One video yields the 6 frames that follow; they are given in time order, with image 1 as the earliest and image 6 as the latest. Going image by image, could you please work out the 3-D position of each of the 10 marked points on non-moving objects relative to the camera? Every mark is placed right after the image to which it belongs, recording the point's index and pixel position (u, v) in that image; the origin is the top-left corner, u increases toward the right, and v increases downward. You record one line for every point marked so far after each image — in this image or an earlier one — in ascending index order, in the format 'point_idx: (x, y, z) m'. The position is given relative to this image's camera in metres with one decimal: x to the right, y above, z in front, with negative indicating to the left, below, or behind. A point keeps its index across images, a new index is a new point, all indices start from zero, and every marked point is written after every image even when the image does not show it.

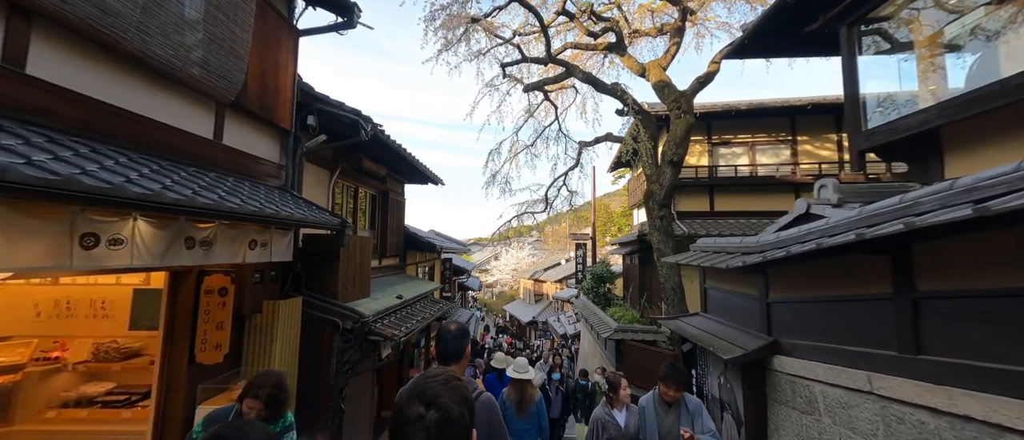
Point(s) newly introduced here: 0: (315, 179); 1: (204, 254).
0: (-3.7, +0.8, +6.8) m
1: (-3.5, -0.4, +4.2) m
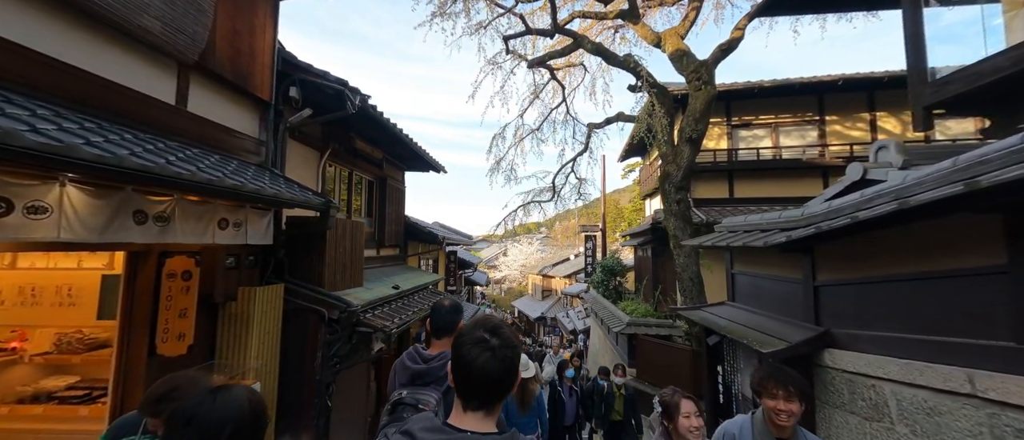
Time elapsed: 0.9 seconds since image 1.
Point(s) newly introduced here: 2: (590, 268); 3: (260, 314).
0: (-3.7, +1.1, +6.3) m
1: (-3.6, -0.1, +3.7) m
2: (+4.2, -2.5, +19.1) m
3: (-3.4, -1.3, +4.9) m
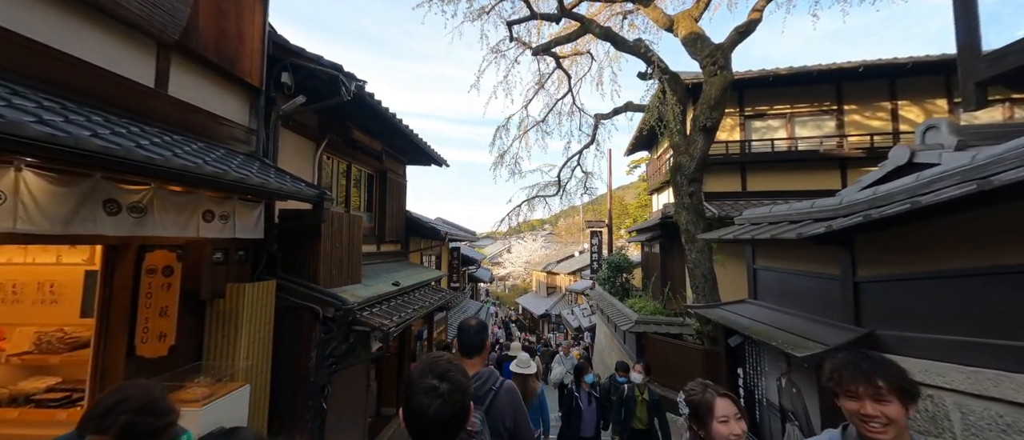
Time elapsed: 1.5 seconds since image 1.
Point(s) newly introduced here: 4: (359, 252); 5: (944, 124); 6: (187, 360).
0: (-3.6, +1.2, +6.0) m
1: (-3.5, 0.0, +3.4) m
2: (+4.4, -2.3, +18.8) m
3: (-3.3, -1.2, +4.6) m
4: (-2.8, -0.6, +6.7) m
5: (+3.7, +0.8, +3.1) m
6: (-3.8, -1.6, +4.2) m
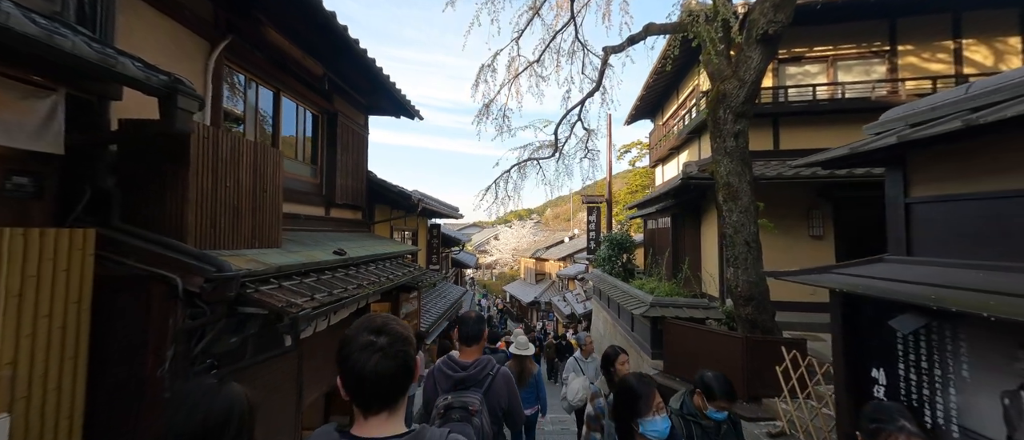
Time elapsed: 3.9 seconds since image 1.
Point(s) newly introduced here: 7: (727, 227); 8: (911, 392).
0: (-3.7, +2.0, +3.9) m
1: (-3.6, +0.7, +1.3) m
2: (+3.8, -1.2, +17.0) m
3: (-3.4, -0.4, +2.5) m
4: (-3.0, +0.2, +4.6) m
5: (+3.6, +1.5, +1.2) m
6: (-3.9, -0.9, +2.2) m
7: (+3.8, -0.1, +6.3) m
8: (+2.8, -1.2, +2.6) m
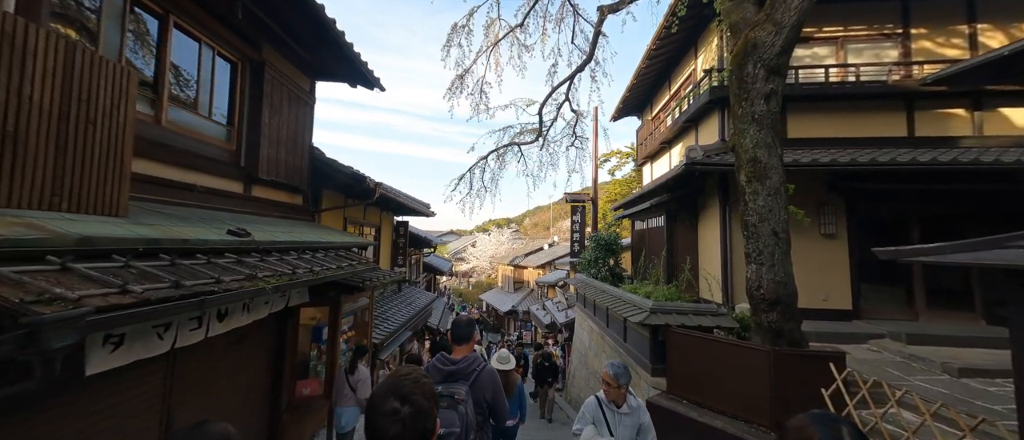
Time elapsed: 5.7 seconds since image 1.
0: (-3.9, +2.4, +2.3) m
1: (-3.6, +1.1, -0.3) m
2: (+2.8, -1.2, +15.8) m
3: (-3.5, 0.0, +0.9) m
4: (-3.2, +0.6, +3.0) m
5: (+3.6, +1.9, +0.1) m
6: (-4.0, -0.5, +0.5) m
7: (+3.4, +0.1, +5.1) m
8: (+2.6, -0.9, +1.3) m
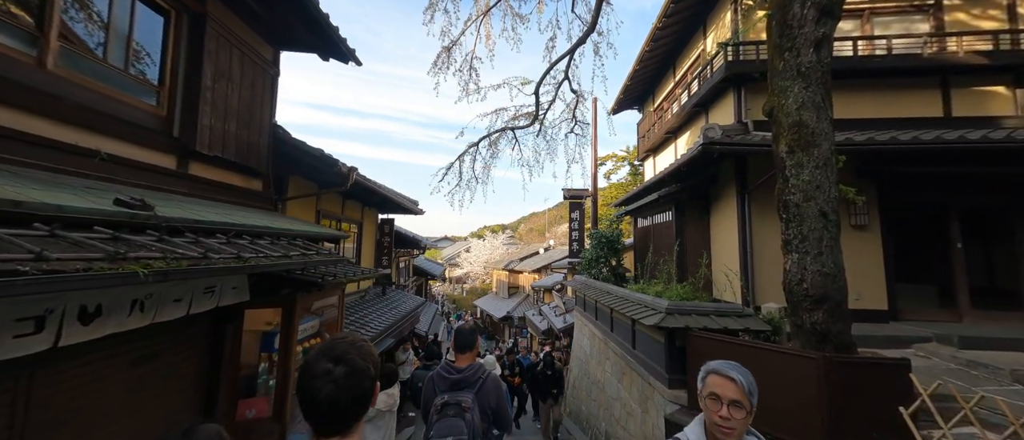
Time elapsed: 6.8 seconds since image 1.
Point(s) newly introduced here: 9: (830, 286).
0: (-4.0, +2.6, +1.4) m
1: (-3.6, +1.5, -1.3) m
2: (+2.6, -1.2, +14.9) m
3: (-3.6, +0.3, 0.0) m
4: (-3.3, +0.8, +2.1) m
5: (+3.6, +2.2, -0.8) m
6: (-4.0, -0.2, -0.5) m
7: (+3.3, +0.3, +4.2) m
8: (+2.6, -0.6, +0.4) m
9: (+3.8, -0.8, +4.3) m
